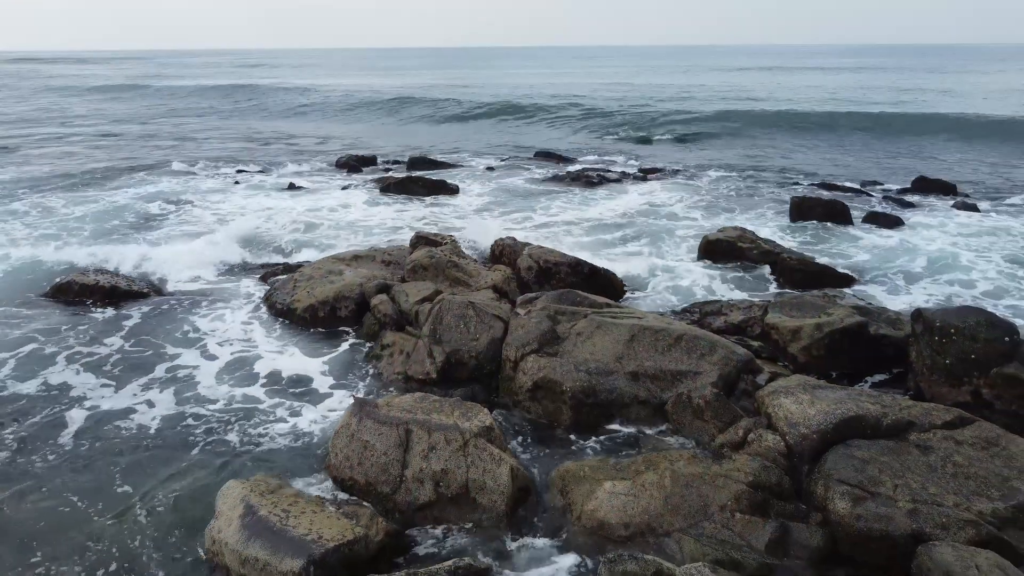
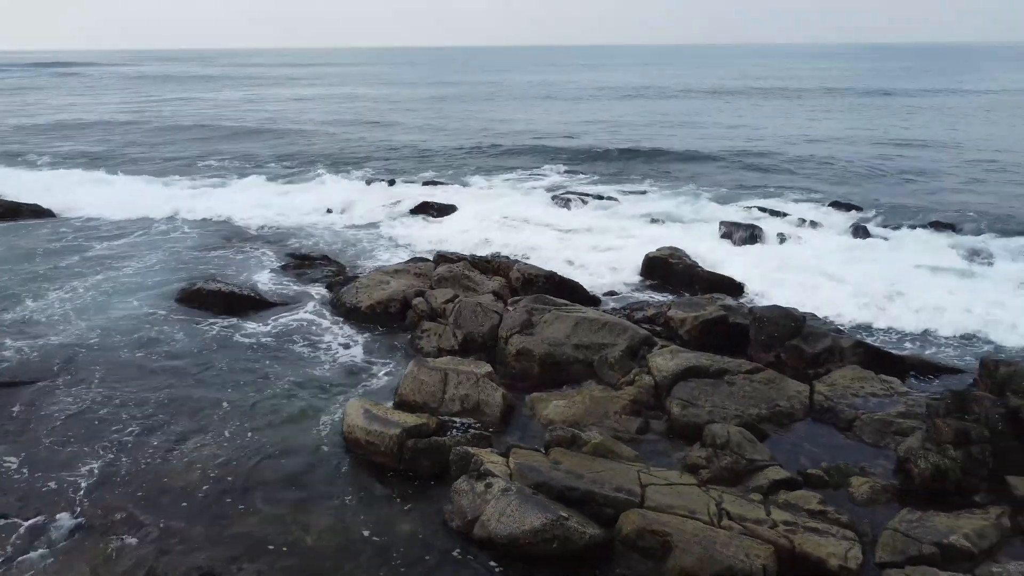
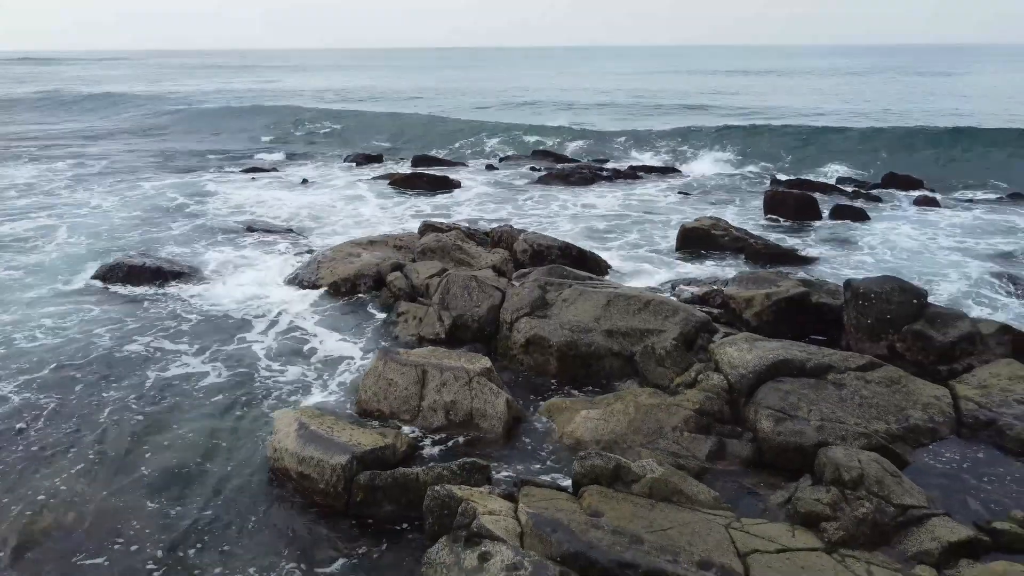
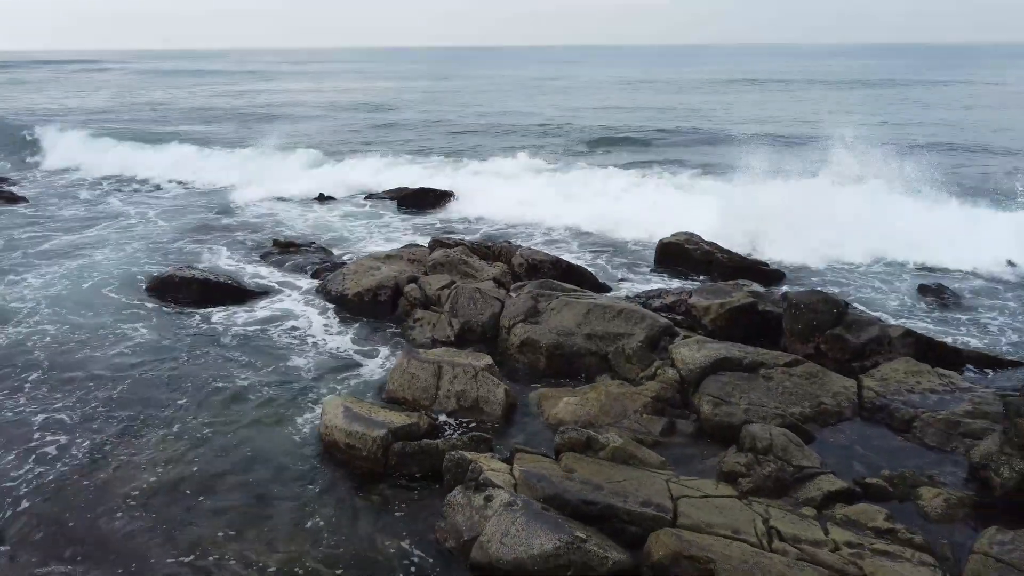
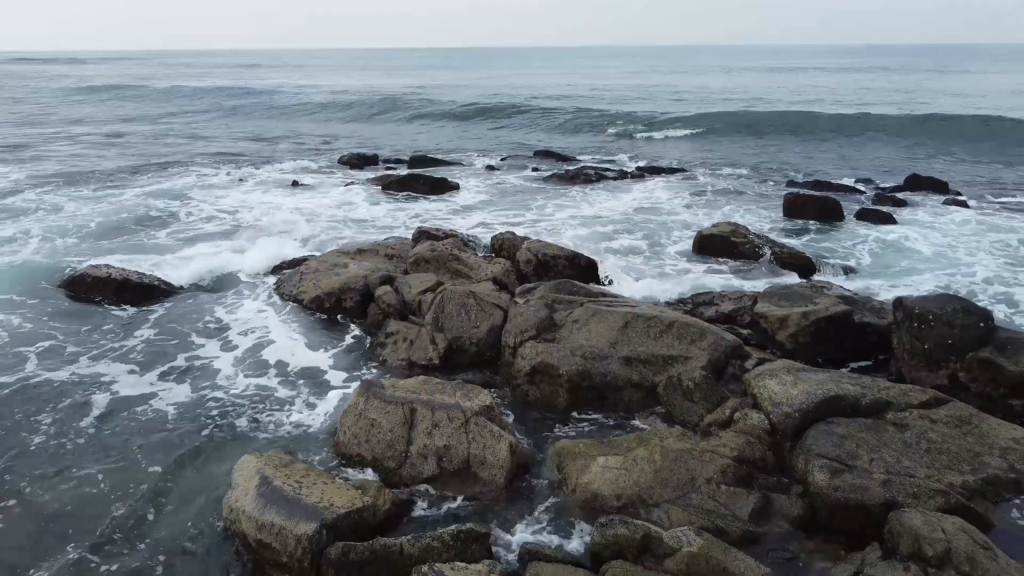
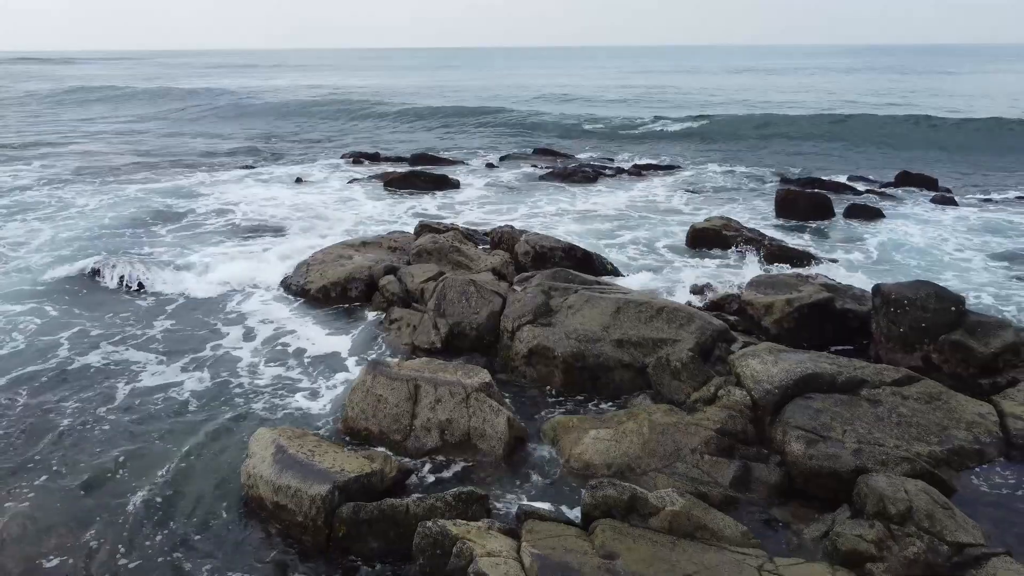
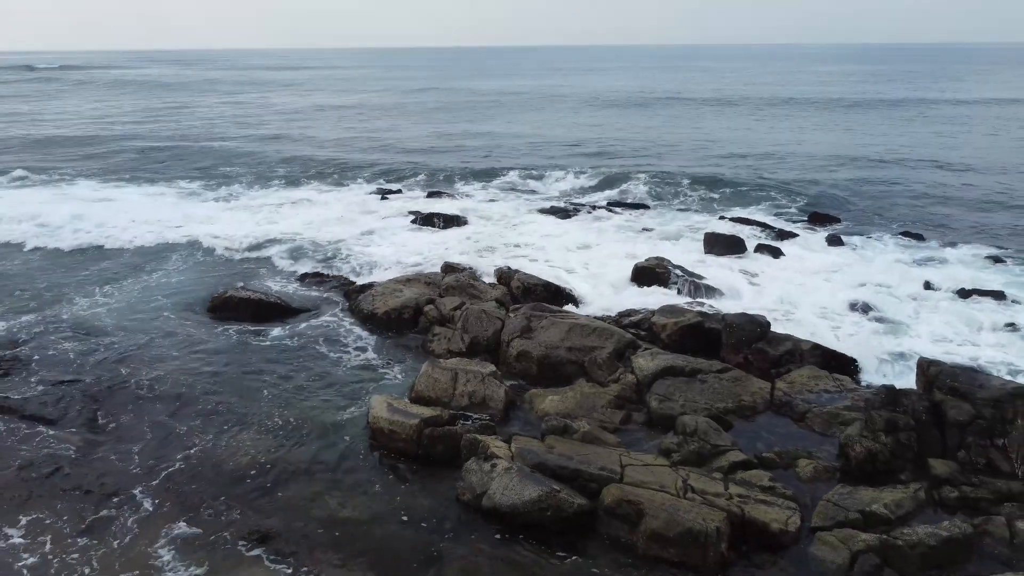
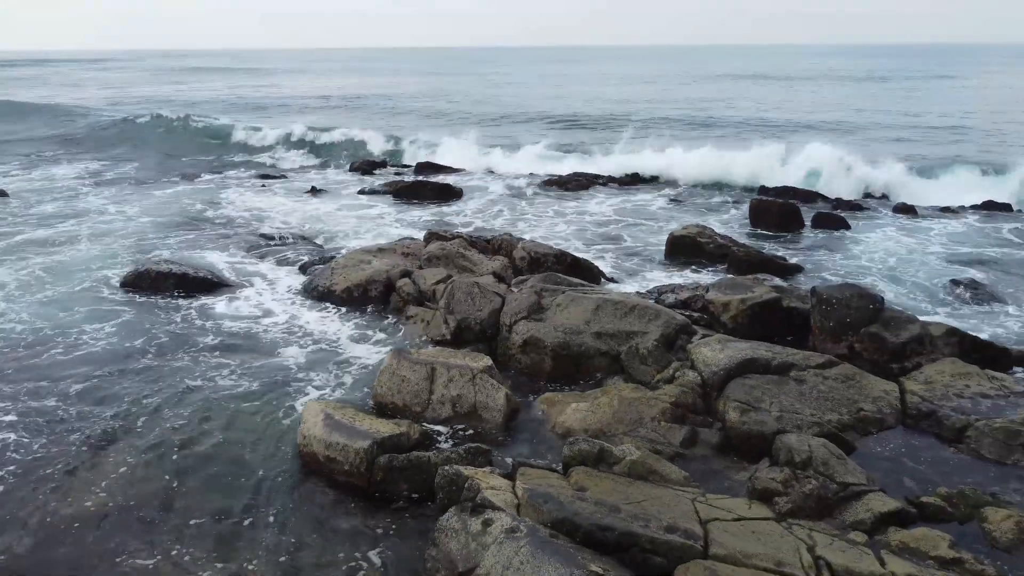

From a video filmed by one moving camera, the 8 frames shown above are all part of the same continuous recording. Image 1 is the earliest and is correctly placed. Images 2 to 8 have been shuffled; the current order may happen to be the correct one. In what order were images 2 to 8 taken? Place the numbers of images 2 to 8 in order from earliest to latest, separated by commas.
5, 6, 3, 8, 4, 2, 7
